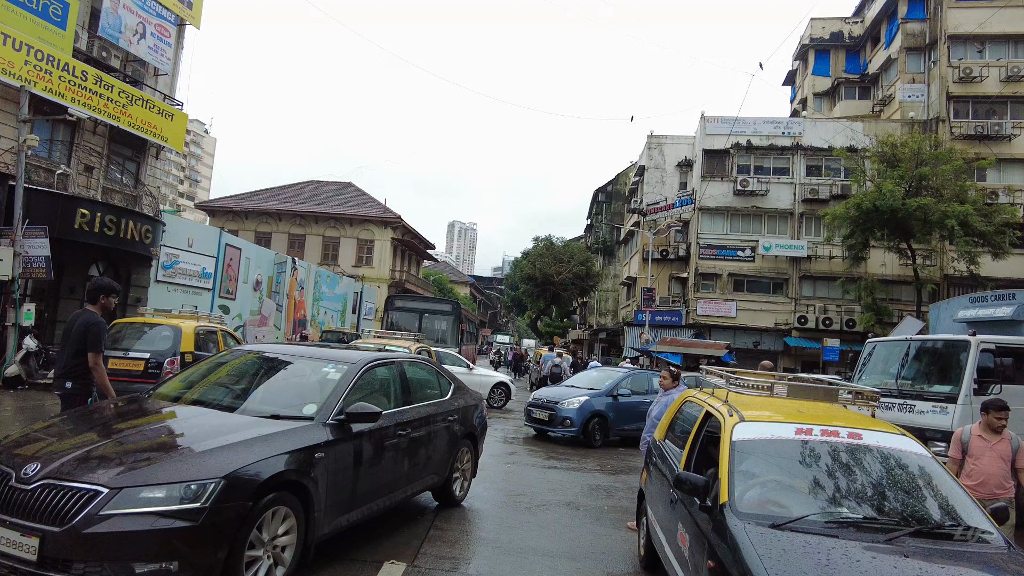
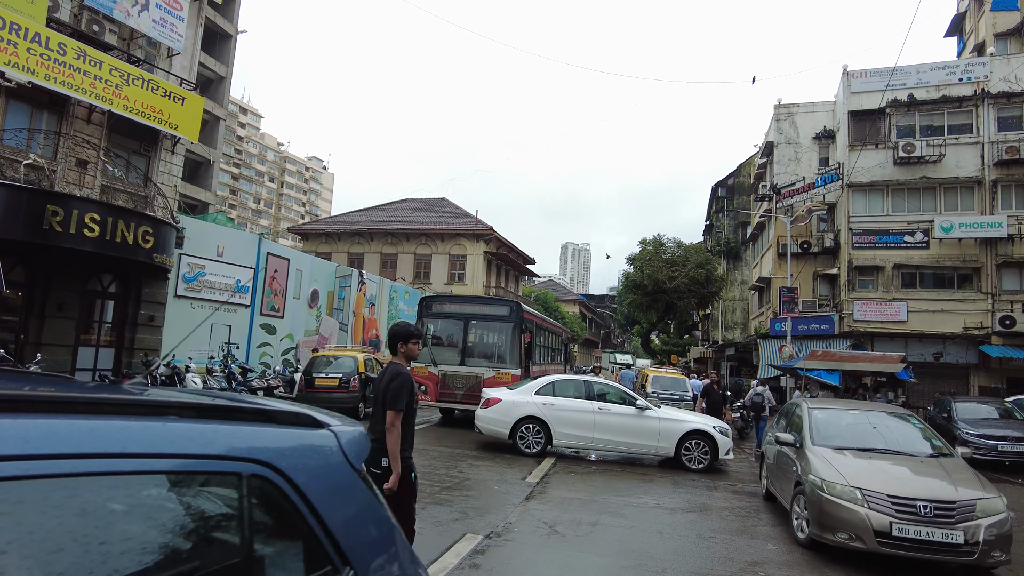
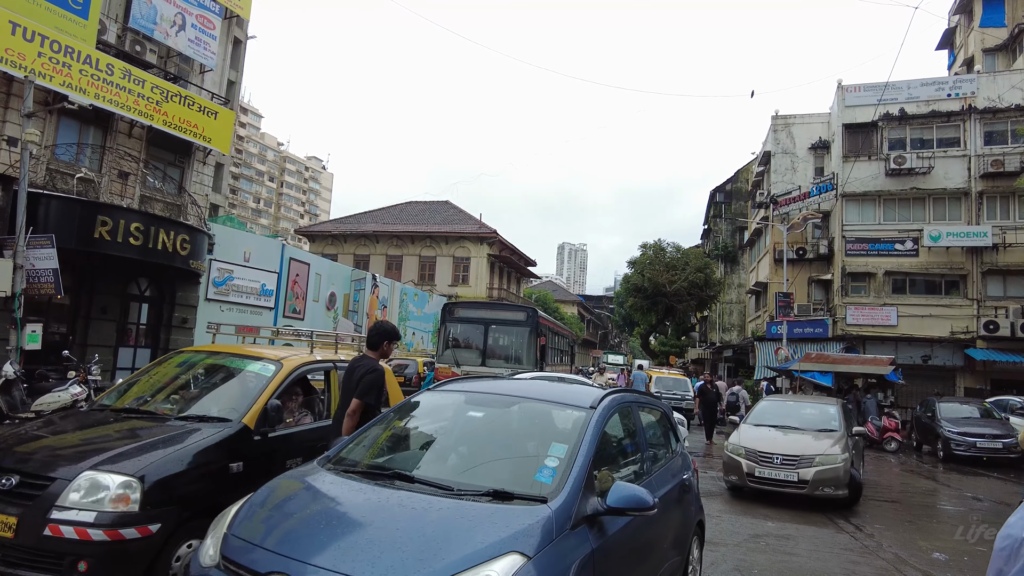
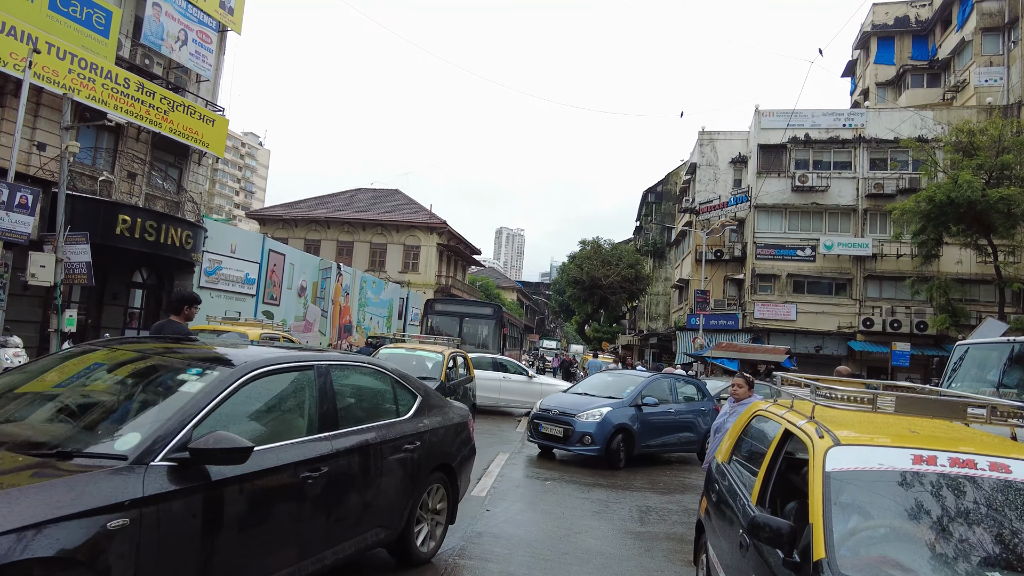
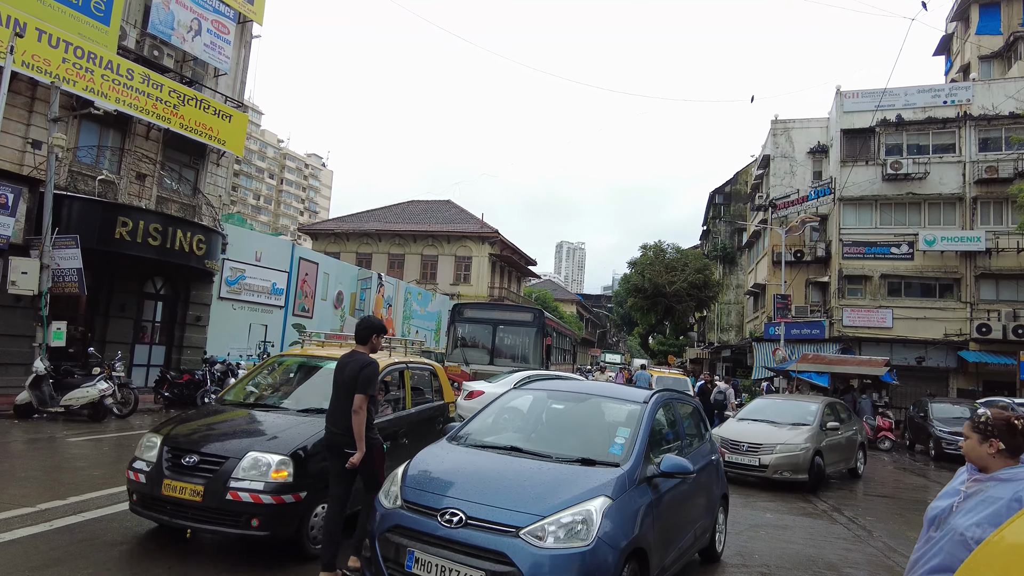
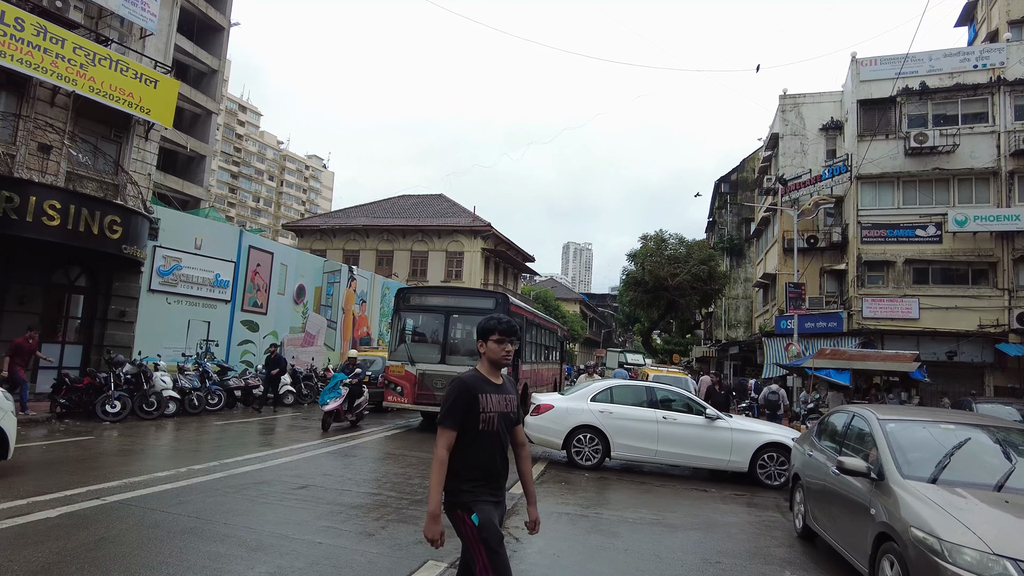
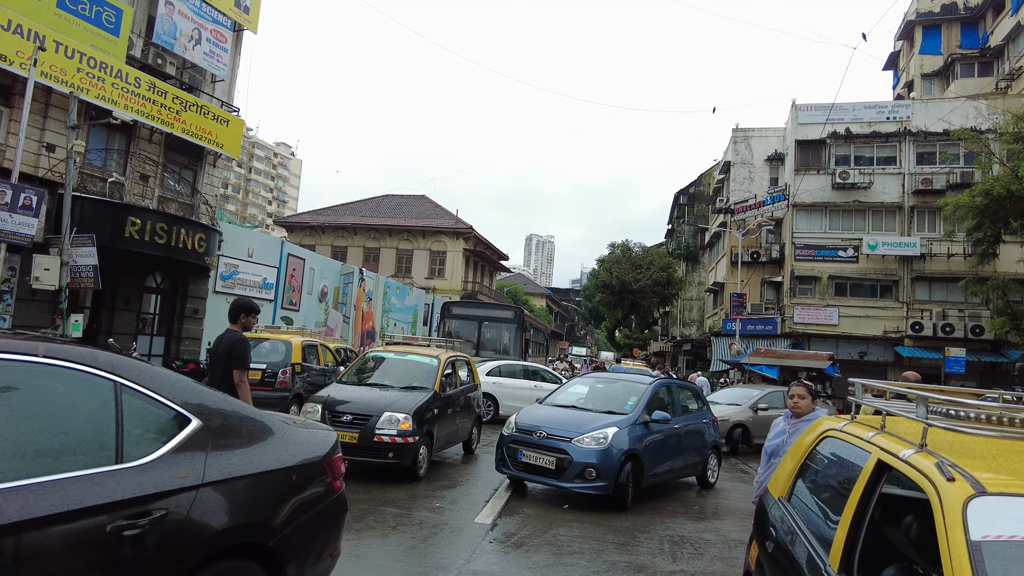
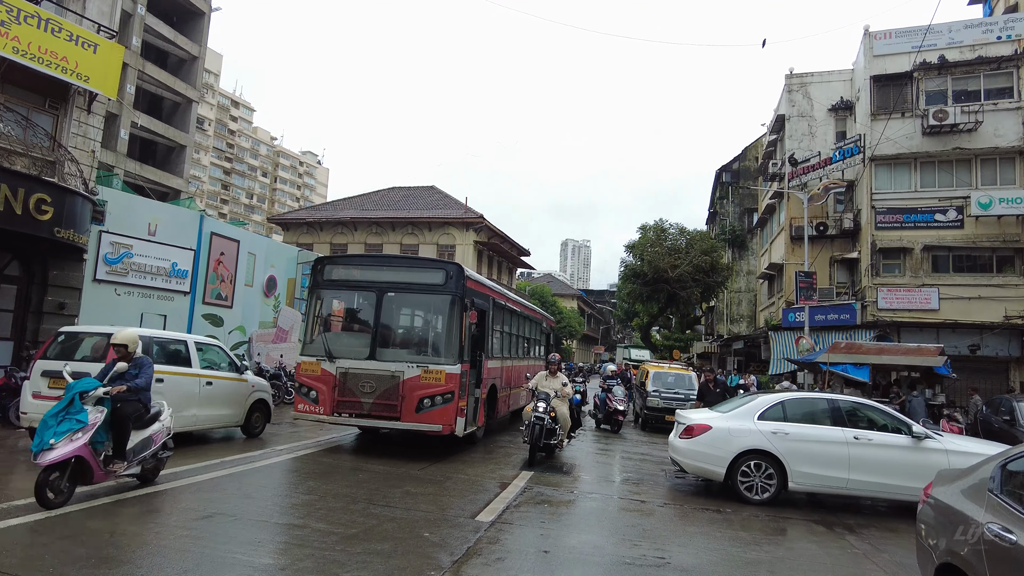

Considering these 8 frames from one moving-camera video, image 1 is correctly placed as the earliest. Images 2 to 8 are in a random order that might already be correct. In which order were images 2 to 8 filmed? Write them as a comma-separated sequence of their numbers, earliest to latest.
4, 7, 5, 3, 2, 6, 8
